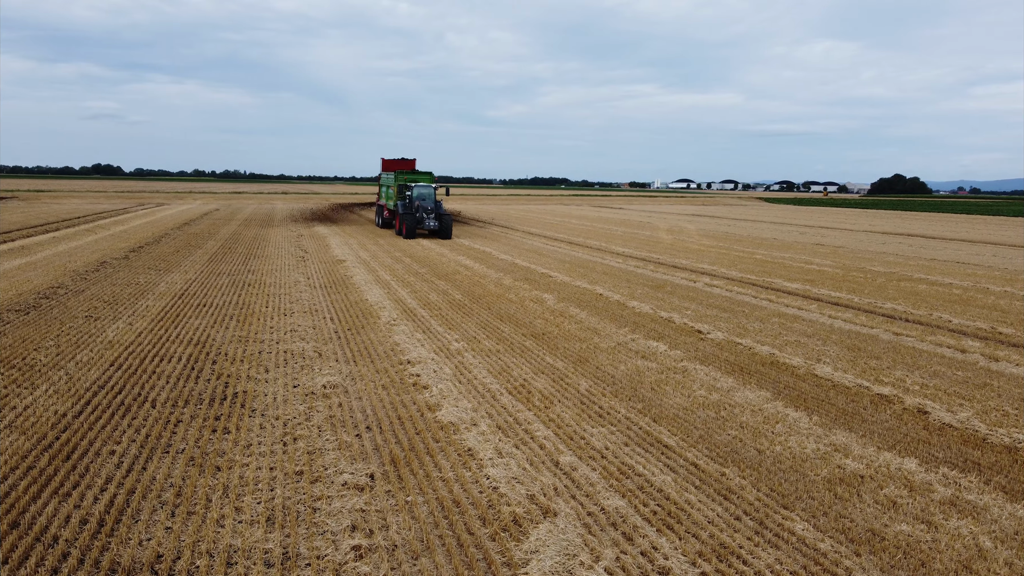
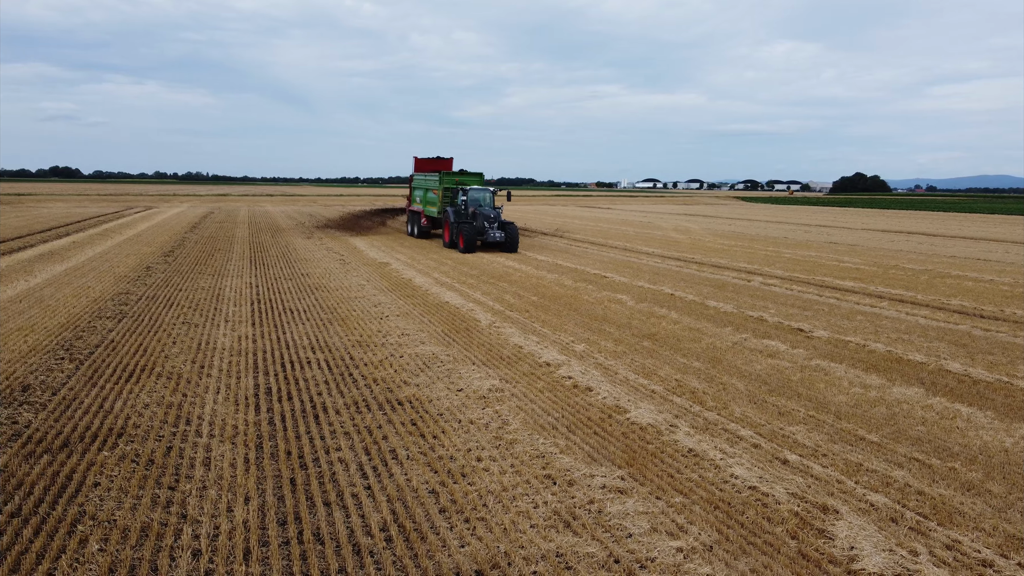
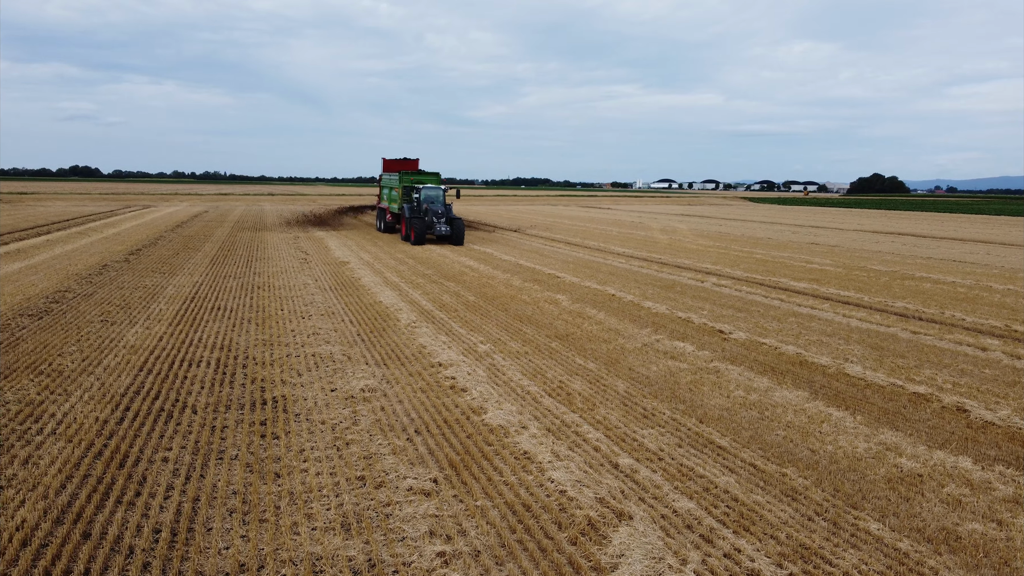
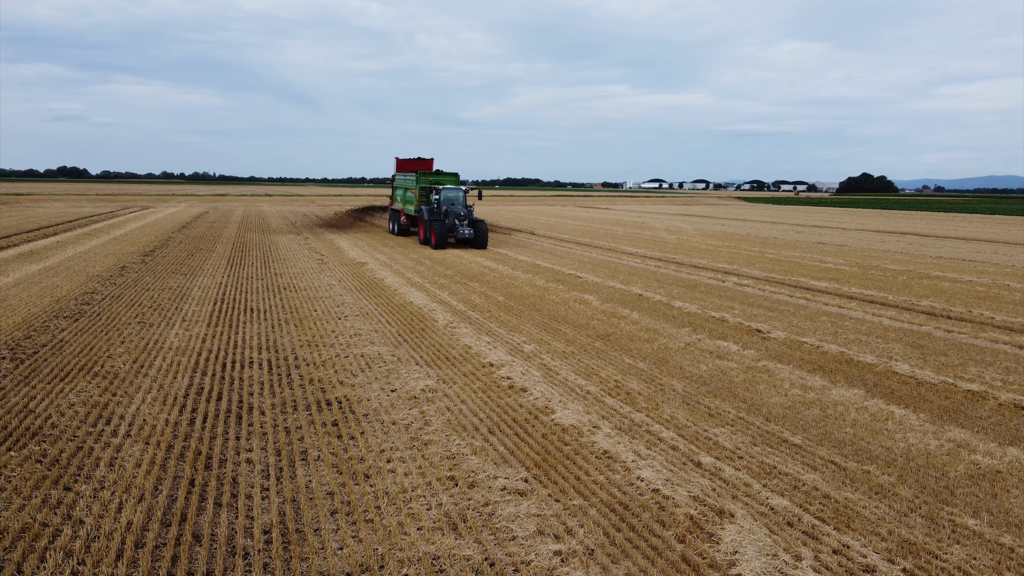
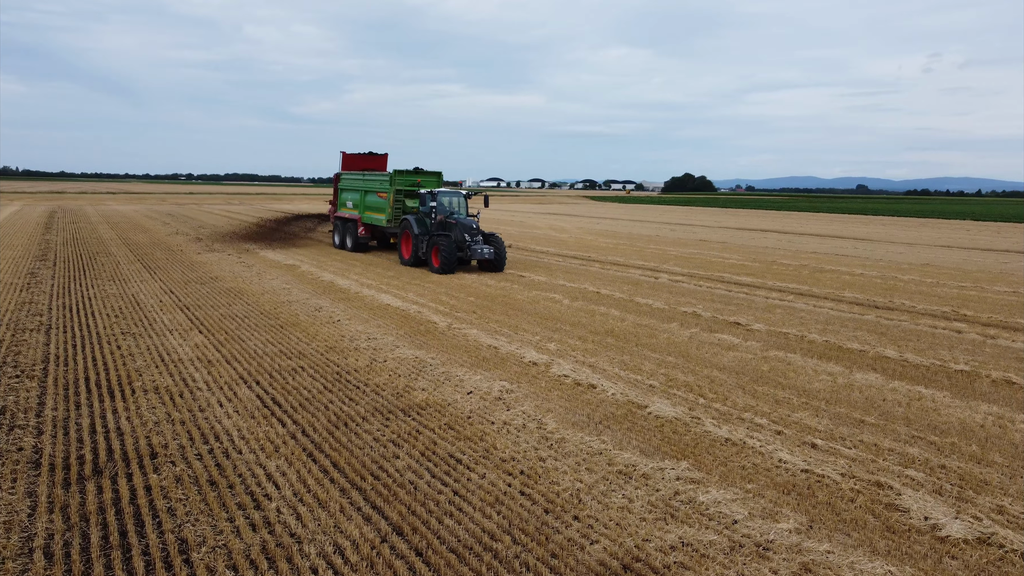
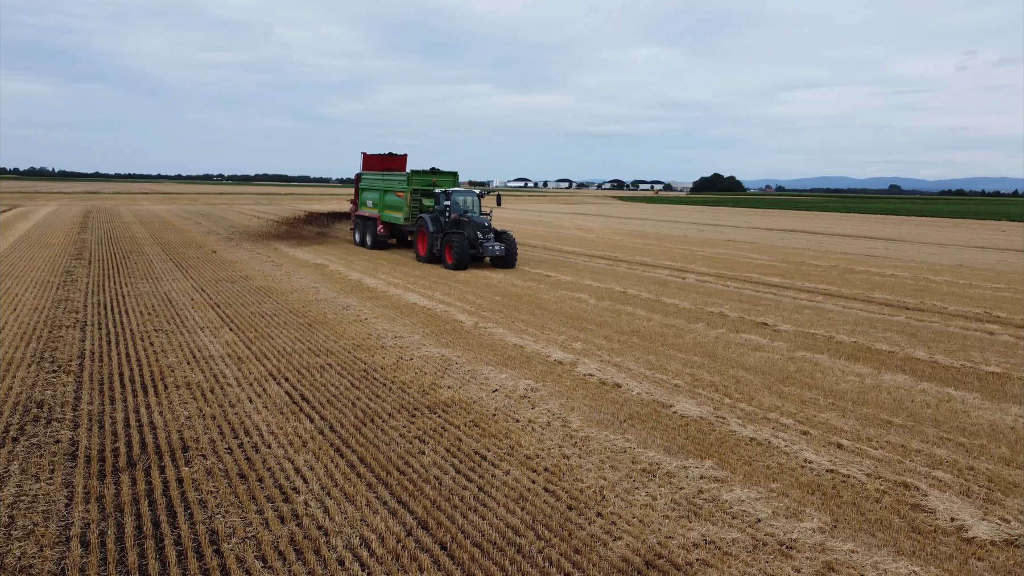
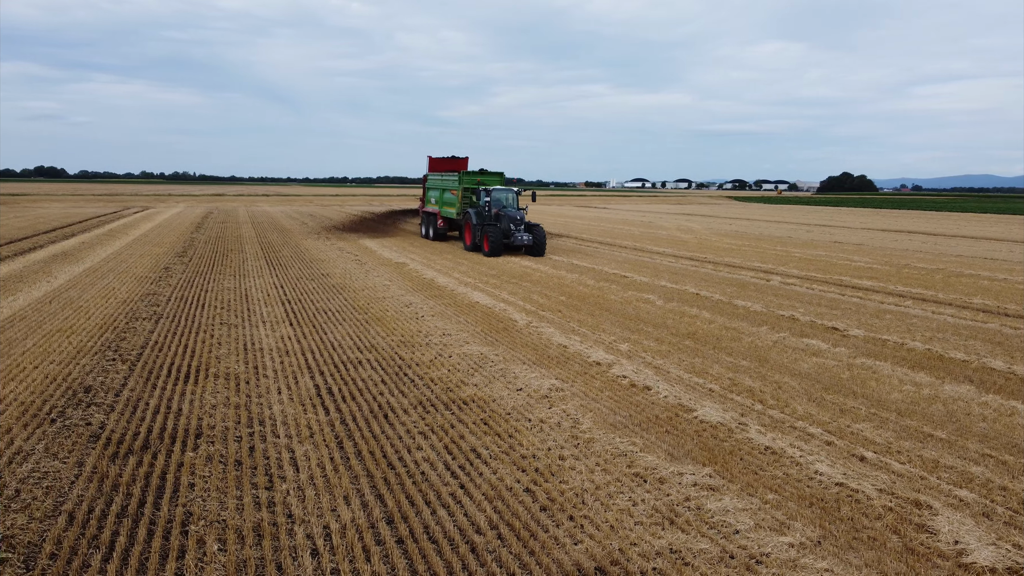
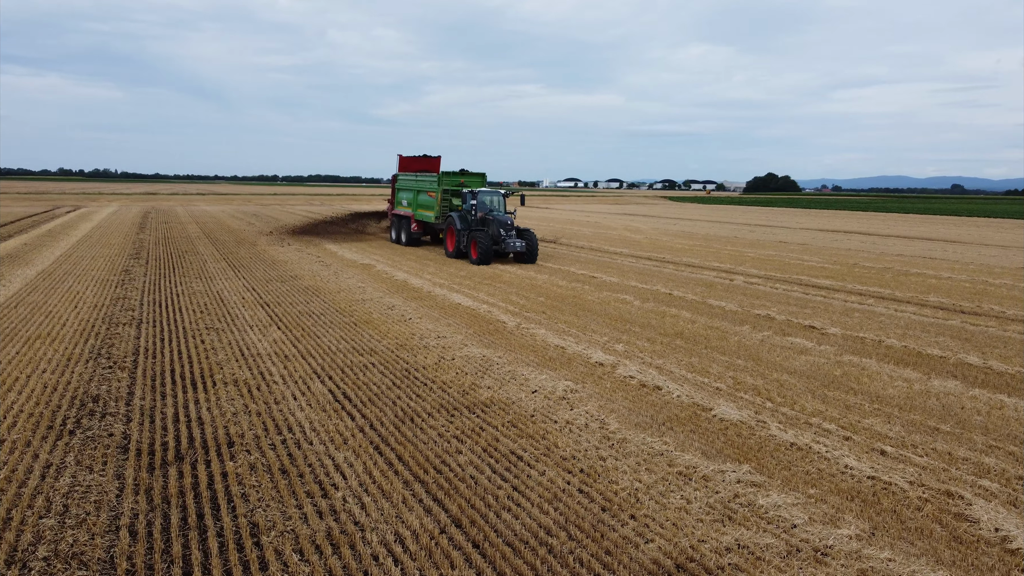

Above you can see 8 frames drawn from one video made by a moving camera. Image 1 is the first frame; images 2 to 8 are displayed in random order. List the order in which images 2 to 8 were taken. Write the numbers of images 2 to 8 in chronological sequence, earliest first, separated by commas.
3, 4, 2, 7, 8, 6, 5
